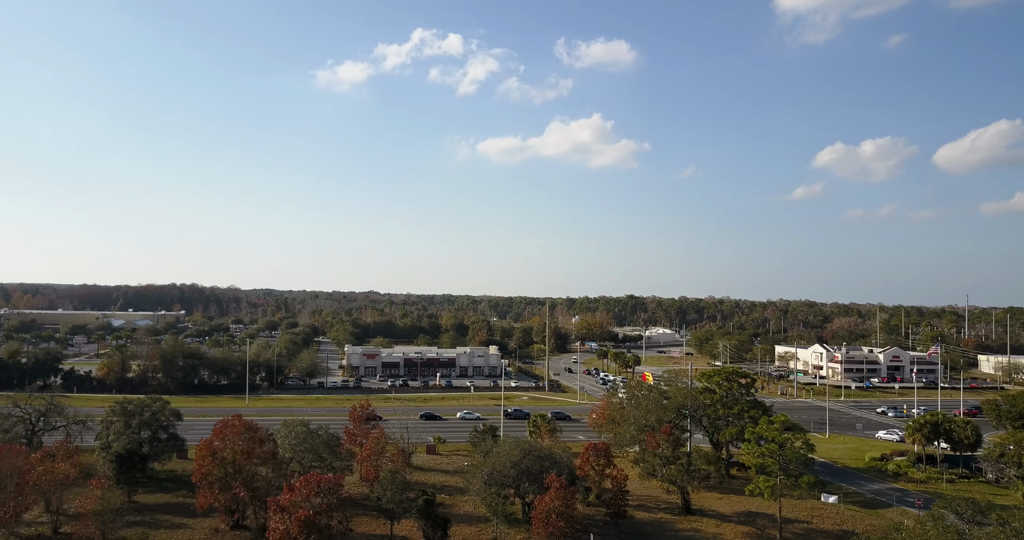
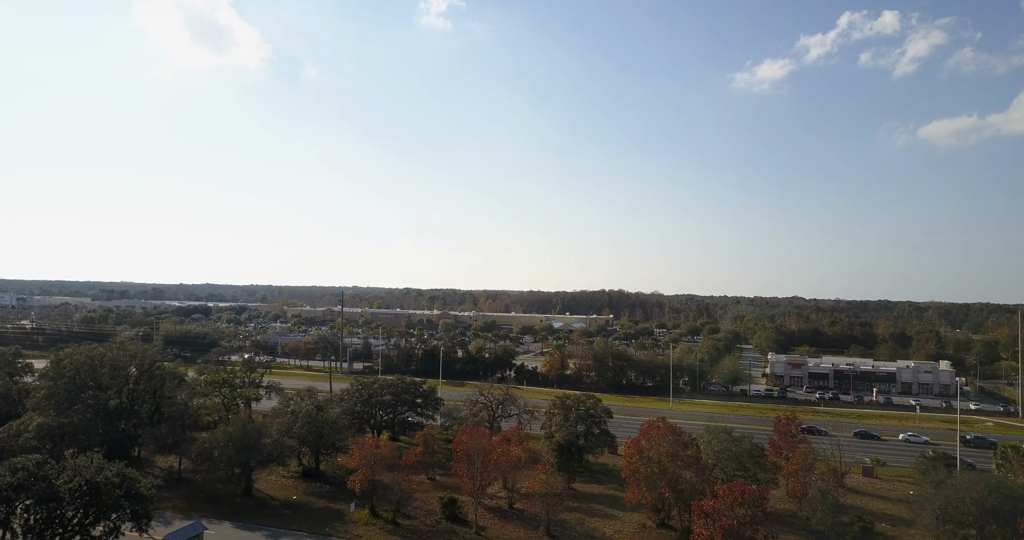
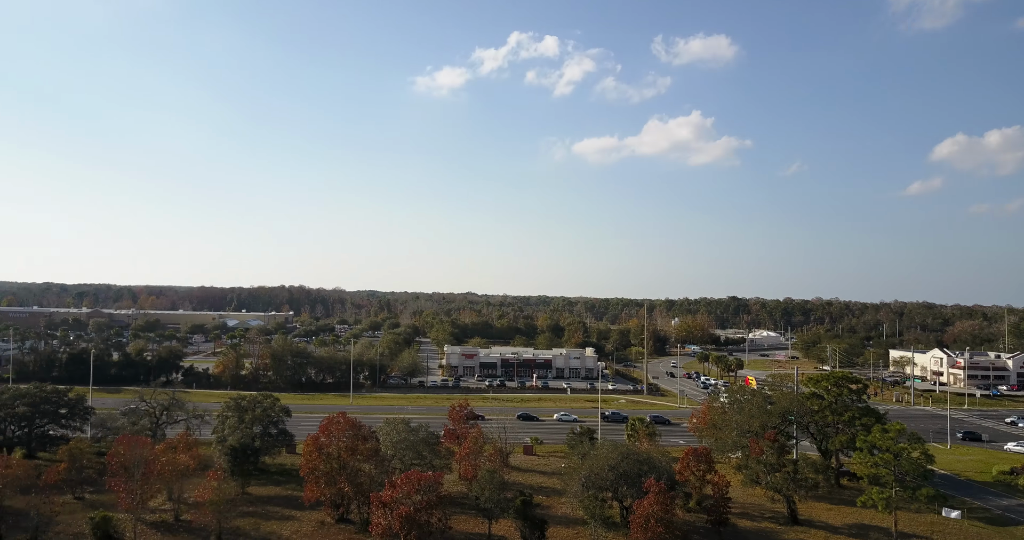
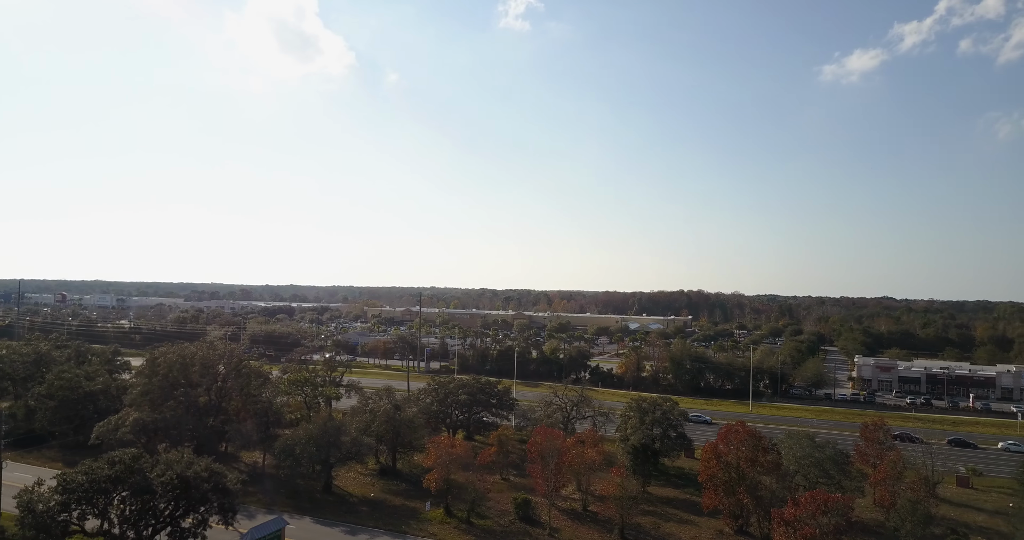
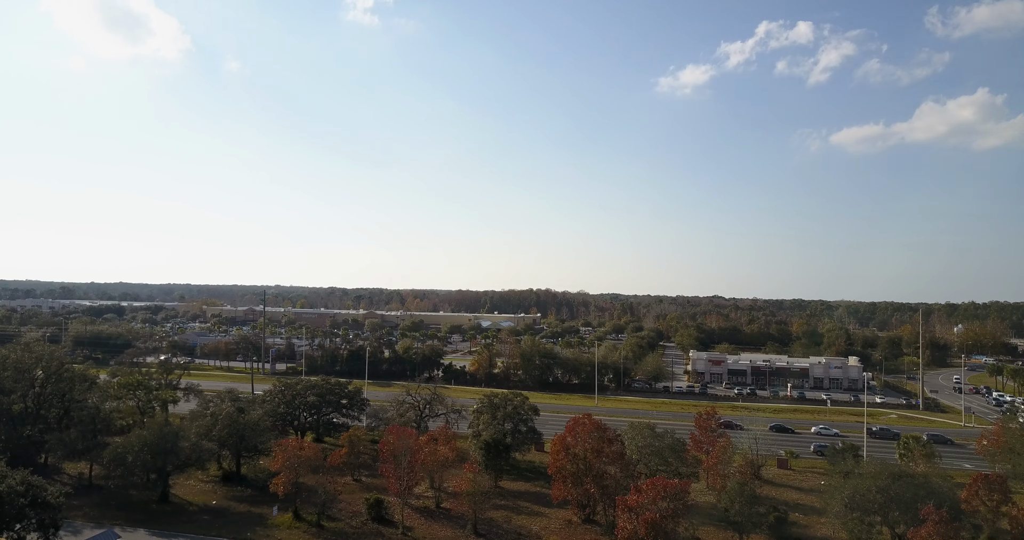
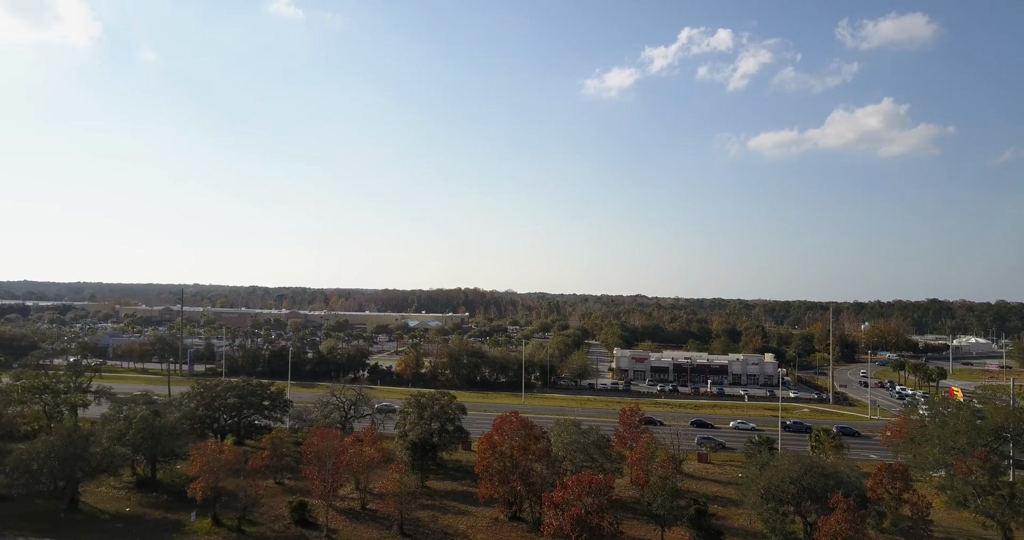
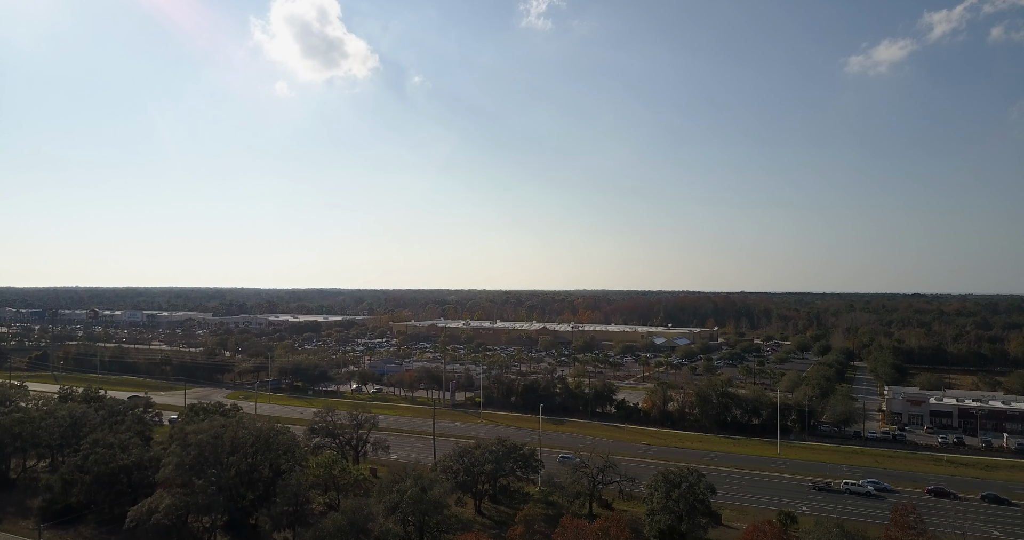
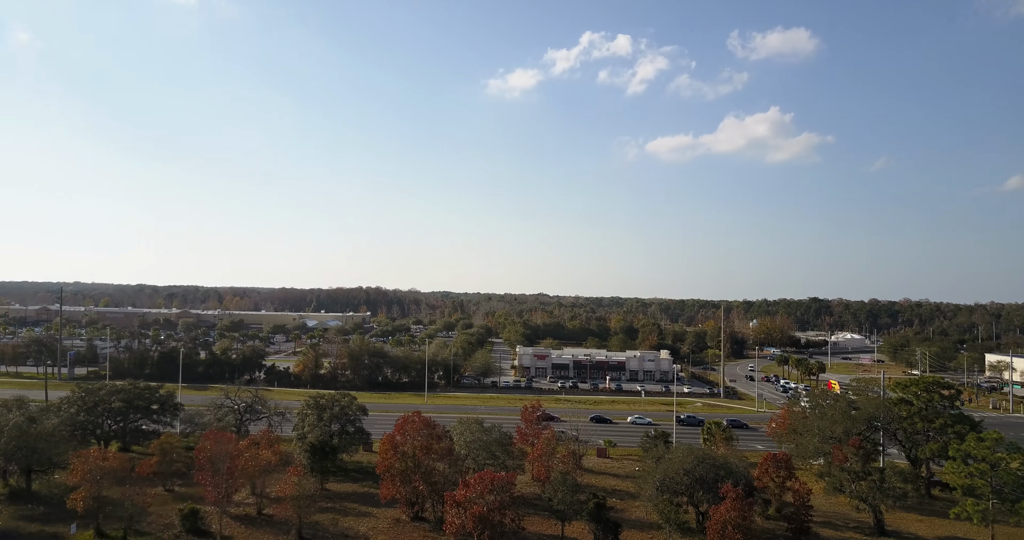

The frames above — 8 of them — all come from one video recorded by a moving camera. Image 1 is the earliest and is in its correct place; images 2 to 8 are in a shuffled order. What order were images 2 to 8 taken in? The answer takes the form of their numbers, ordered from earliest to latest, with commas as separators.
3, 8, 6, 5, 2, 4, 7
